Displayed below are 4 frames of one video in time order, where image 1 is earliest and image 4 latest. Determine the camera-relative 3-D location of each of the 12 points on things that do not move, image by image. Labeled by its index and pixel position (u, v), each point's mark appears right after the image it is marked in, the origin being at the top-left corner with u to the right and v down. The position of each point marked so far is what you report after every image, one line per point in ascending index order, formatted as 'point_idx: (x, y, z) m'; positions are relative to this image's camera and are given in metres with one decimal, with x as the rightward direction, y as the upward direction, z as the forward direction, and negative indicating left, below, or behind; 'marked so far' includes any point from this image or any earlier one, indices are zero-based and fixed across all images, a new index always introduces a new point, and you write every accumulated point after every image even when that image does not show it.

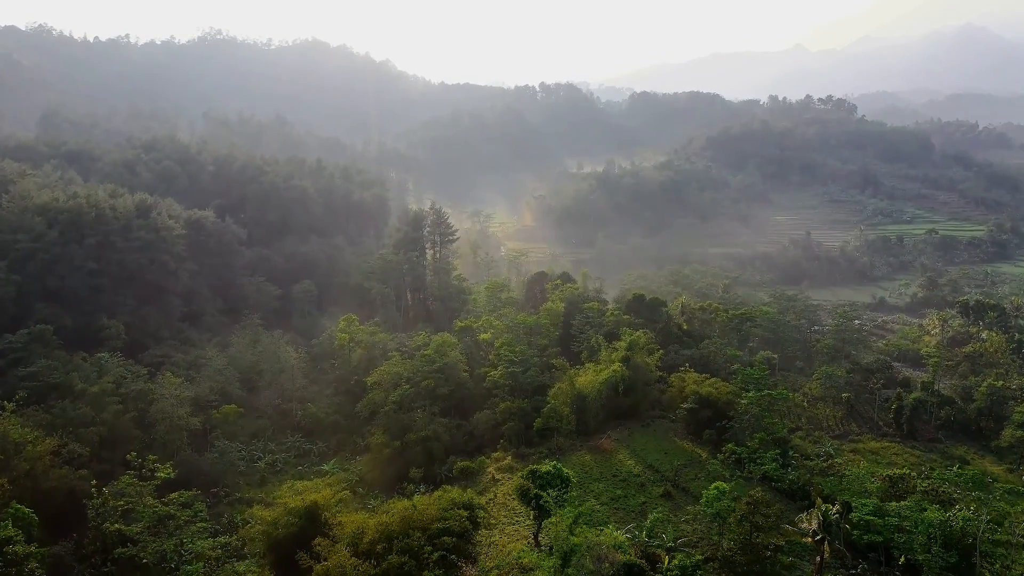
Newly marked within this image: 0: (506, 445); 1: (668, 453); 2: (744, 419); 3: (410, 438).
0: (-0.2, -5.8, +19.8) m
1: (+5.4, -5.8, +18.9) m
2: (+8.1, -4.6, +18.6) m
3: (-3.7, -5.5, +19.6) m
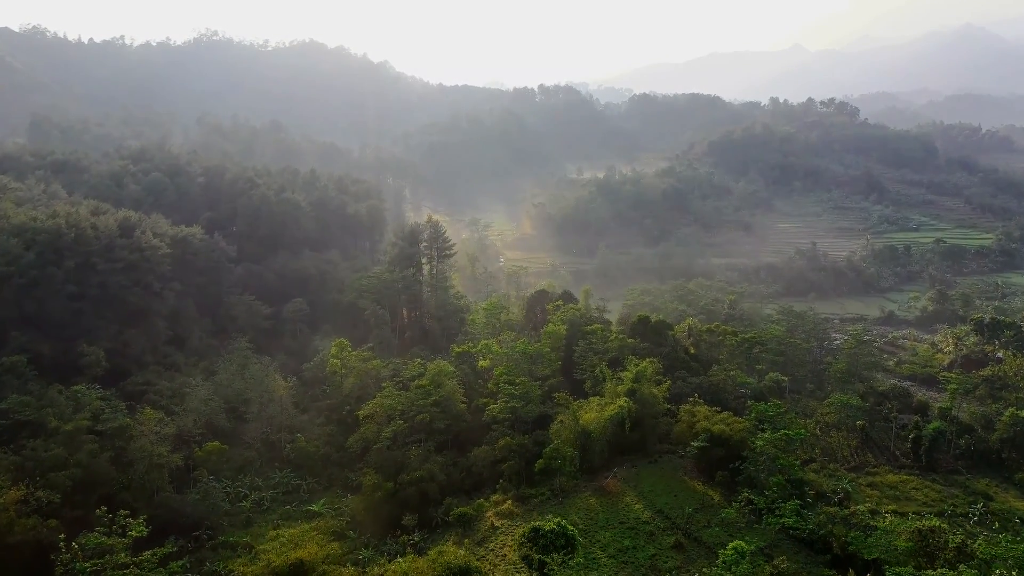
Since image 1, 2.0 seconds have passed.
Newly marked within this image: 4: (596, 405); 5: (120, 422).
0: (-0.2, -6.9, +18.7) m
1: (+5.5, -6.9, +17.8) m
2: (+8.1, -5.6, +17.5) m
3: (-3.7, -6.6, +18.5) m
4: (+3.1, -4.3, +19.7) m
5: (-14.4, -4.9, +19.7) m
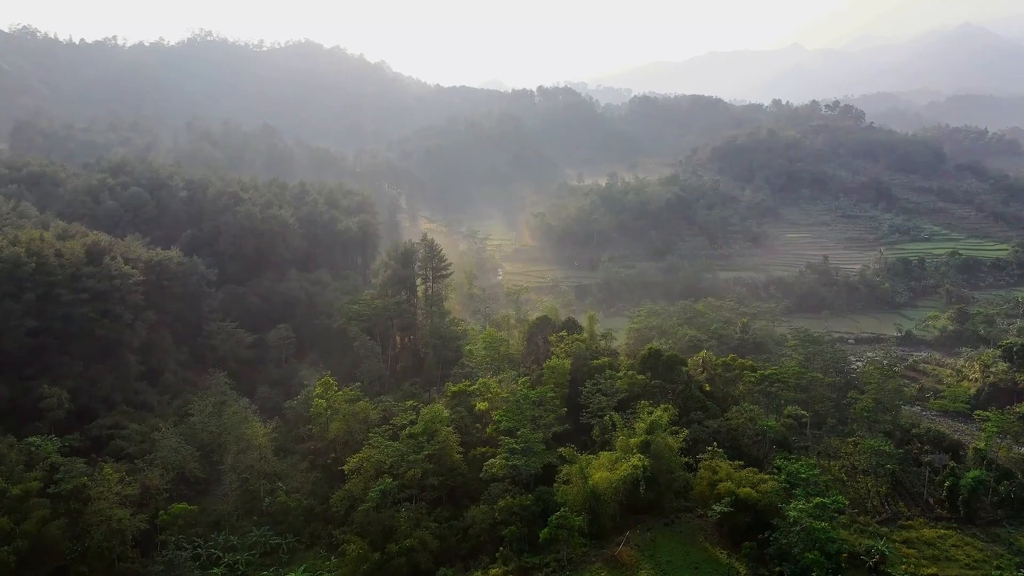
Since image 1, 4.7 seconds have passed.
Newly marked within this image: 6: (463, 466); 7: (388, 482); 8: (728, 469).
0: (-0.2, -8.3, +16.7) m
1: (+5.5, -8.3, +15.8) m
2: (+8.1, -7.1, +15.5) m
3: (-3.7, -8.0, +16.5) m
4: (+3.1, -5.7, +17.8) m
5: (-14.4, -6.3, +17.7) m
6: (-1.8, -6.5, +19.6) m
7: (-4.2, -6.5, +18.1) m
8: (+7.2, -6.1, +18.0) m
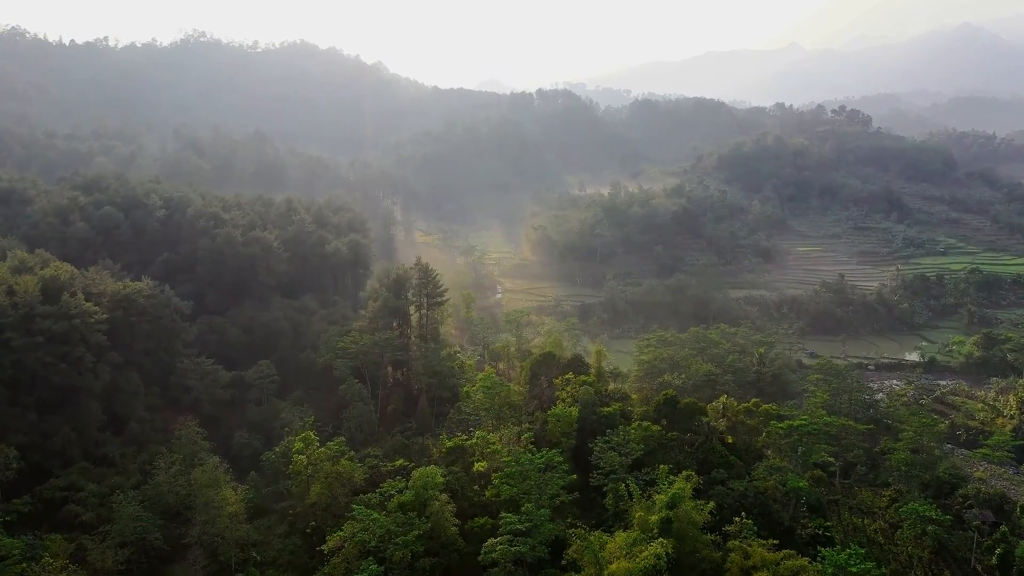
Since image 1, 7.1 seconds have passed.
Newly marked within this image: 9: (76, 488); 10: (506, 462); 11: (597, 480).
0: (-0.1, -10.0, +14.5) m
1: (+5.6, -10.0, +13.6) m
2: (+8.2, -8.7, +13.3) m
3: (-3.6, -9.7, +14.2) m
4: (+3.2, -7.4, +15.5) m
5: (-14.3, -8.0, +15.3) m
6: (-1.7, -8.1, +17.3) m
7: (-4.1, -8.2, +15.8) m
8: (+7.3, -7.7, +15.8) m
9: (-15.9, -7.3, +19.5) m
10: (-0.3, -6.2, +18.9) m
11: (+3.0, -6.9, +19.3) m
